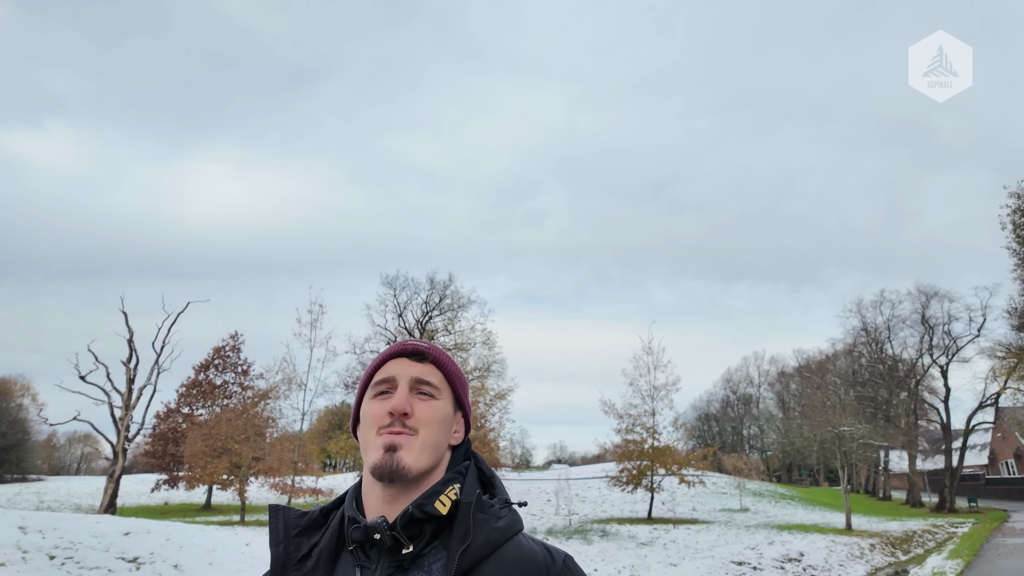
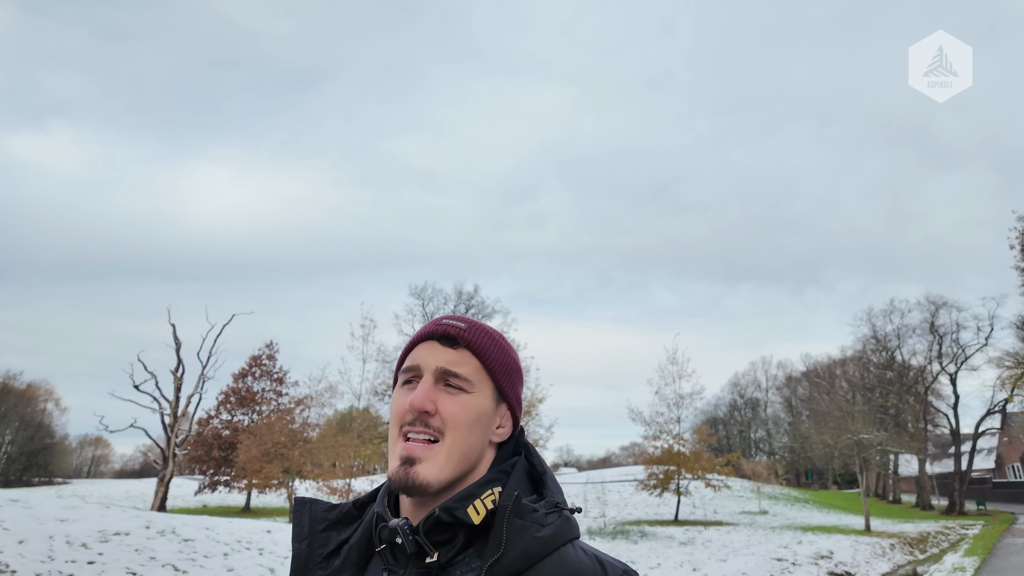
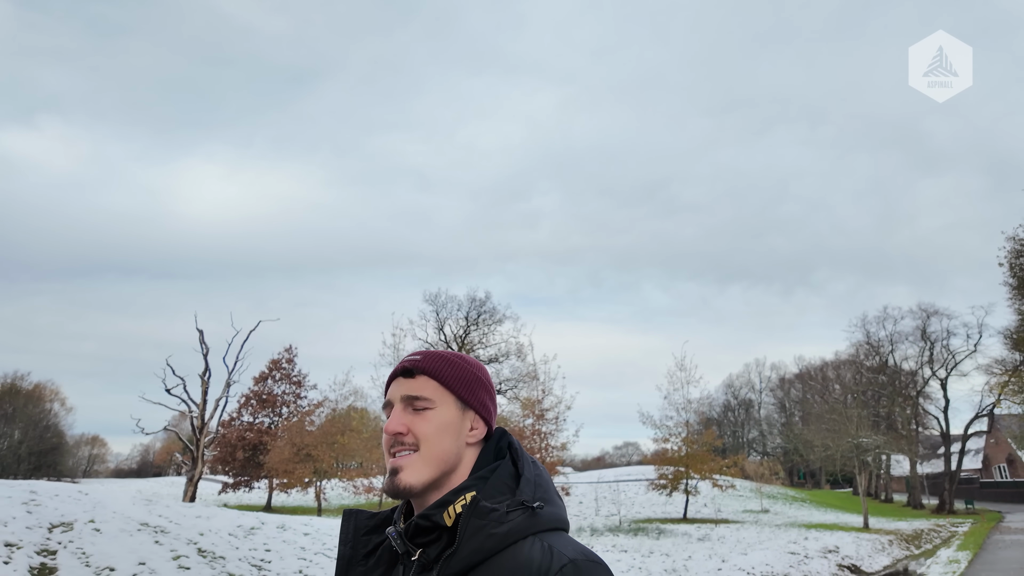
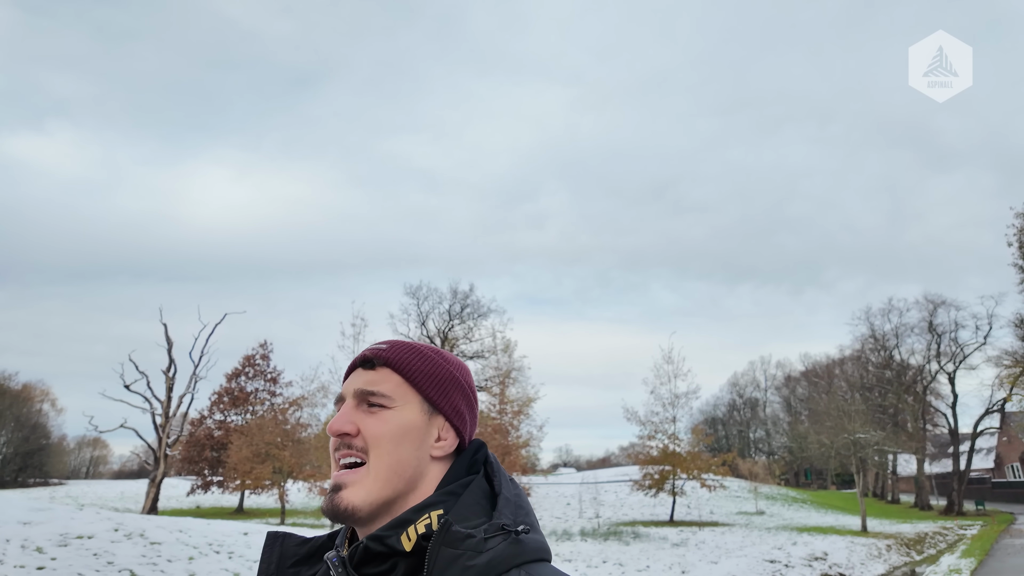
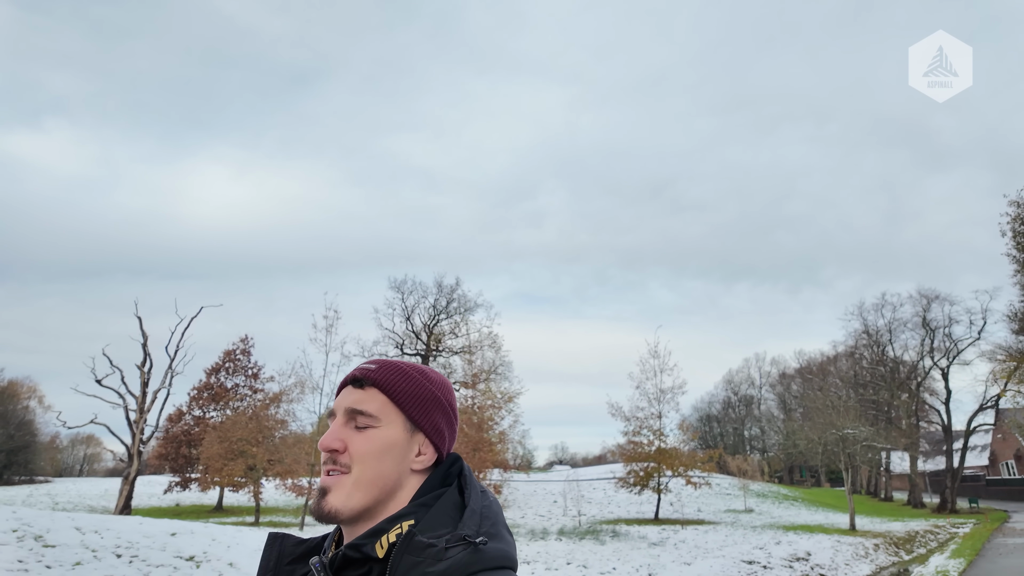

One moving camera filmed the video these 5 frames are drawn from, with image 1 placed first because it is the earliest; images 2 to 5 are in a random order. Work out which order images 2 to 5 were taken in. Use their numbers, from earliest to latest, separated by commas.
5, 4, 2, 3
